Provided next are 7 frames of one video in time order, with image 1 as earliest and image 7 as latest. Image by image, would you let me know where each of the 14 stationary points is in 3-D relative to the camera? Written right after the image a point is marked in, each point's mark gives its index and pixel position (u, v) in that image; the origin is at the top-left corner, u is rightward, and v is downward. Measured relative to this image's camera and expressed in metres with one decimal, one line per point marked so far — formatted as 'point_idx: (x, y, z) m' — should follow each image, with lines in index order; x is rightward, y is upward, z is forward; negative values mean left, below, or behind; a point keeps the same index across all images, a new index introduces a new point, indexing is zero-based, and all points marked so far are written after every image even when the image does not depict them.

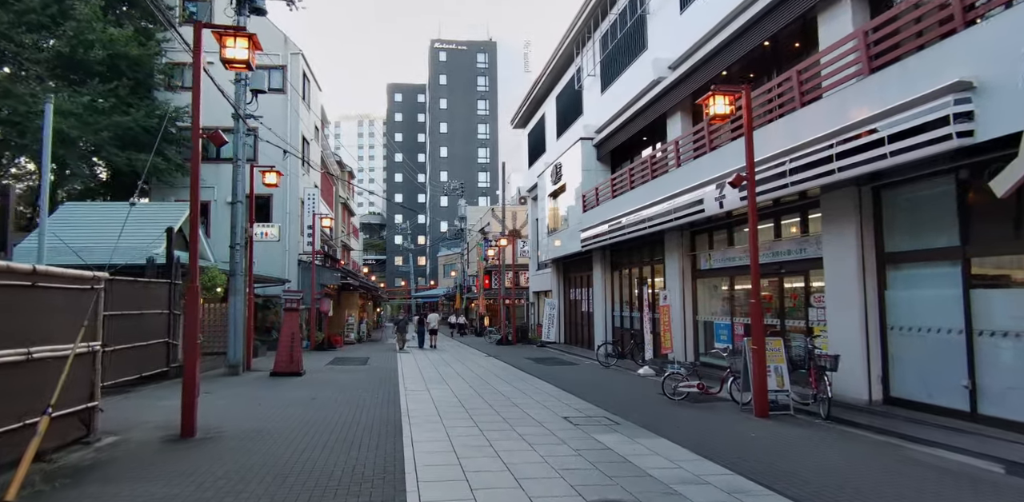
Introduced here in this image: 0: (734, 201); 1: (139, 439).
0: (+4.3, +1.0, +11.2) m
1: (-4.8, -2.4, +7.4) m
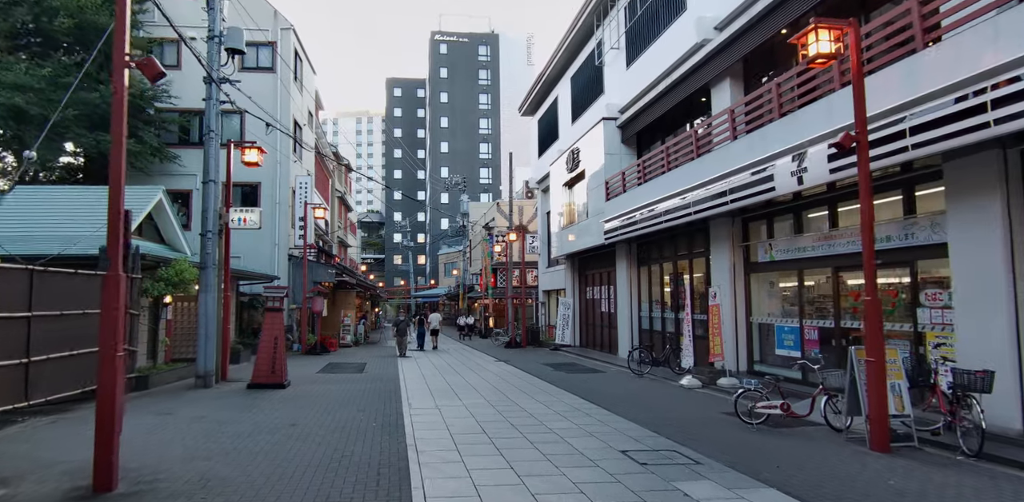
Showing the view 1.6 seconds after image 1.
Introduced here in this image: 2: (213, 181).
0: (+4.8, +1.2, +9.0) m
1: (-4.3, -2.2, +5.2) m
2: (-6.2, +1.5, +11.9) m
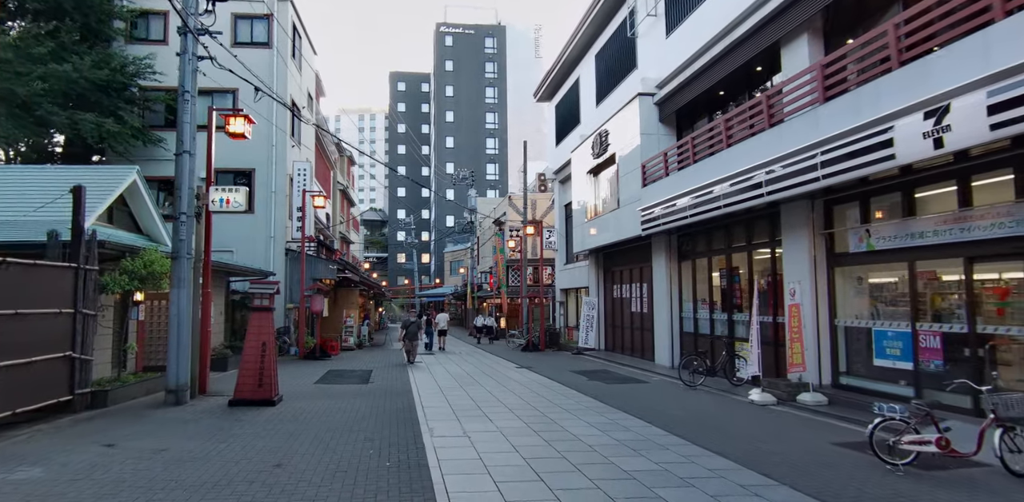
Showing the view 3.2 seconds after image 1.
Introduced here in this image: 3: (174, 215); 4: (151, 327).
0: (+5.5, +1.4, +6.8) m
1: (-3.7, -2.0, +3.1) m
2: (-5.6, +1.7, +9.8) m
3: (-5.7, +0.6, +9.7) m
4: (-7.6, -1.6, +12.0) m
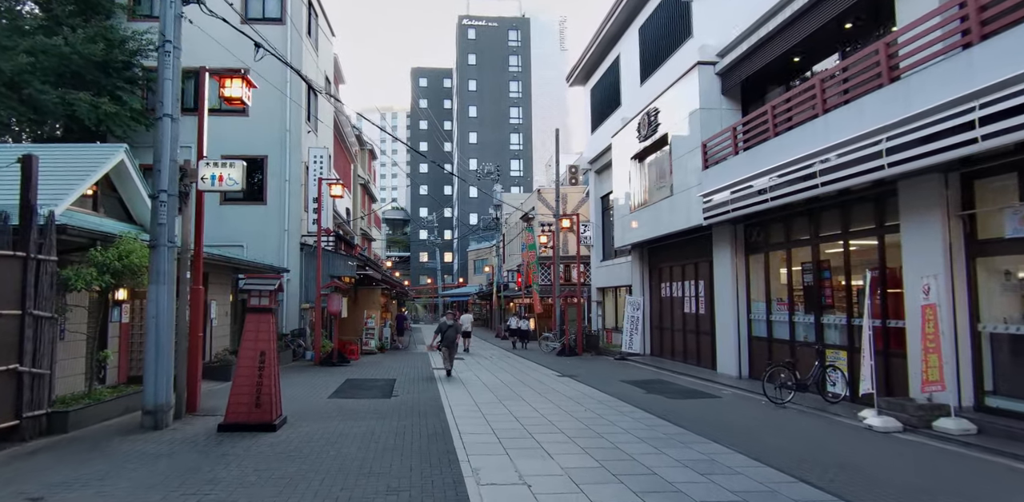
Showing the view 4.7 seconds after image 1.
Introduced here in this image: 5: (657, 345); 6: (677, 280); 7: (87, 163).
0: (+6.2, +1.6, +4.6) m
1: (-3.1, -1.8, +1.1) m
2: (-4.7, +1.9, +7.9) m
3: (-4.9, +0.8, +7.8) m
4: (-6.7, -1.4, +10.2) m
5: (+5.0, -3.2, +19.8) m
6: (+5.3, -0.9, +18.4) m
7: (-7.6, +1.6, +10.2) m
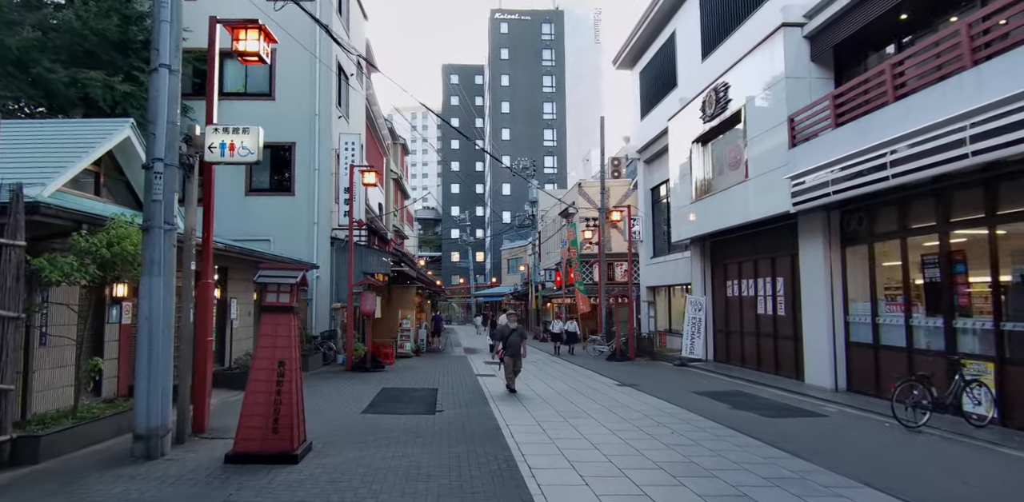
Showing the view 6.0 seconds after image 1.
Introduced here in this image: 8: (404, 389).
0: (+6.9, +1.8, +2.5) m
1: (-2.6, -1.6, -0.5) m
2: (-3.8, +2.1, +6.4) m
3: (-4.0, +1.0, +6.3) m
4: (-5.6, -1.3, +8.8) m
5: (+6.5, -3.1, +17.7) m
6: (+6.7, -0.8, +16.4) m
7: (-6.5, +1.7, +8.8) m
8: (-2.2, -2.8, +11.7) m
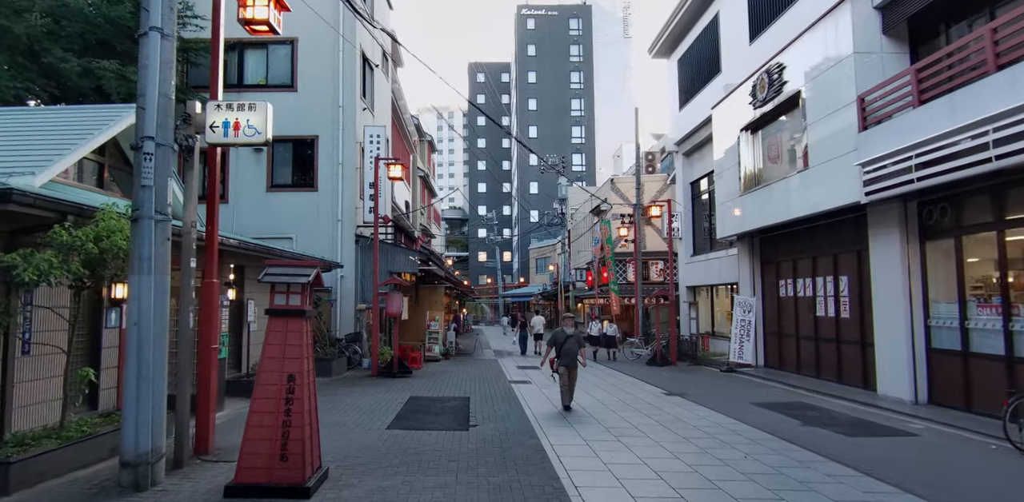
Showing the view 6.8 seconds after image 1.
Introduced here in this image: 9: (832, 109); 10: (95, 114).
0: (+7.2, +1.9, +1.1) m
1: (-2.4, -1.6, -1.4) m
2: (-3.4, +2.1, +5.5) m
3: (-3.6, +1.0, +5.4) m
4: (-5.1, -1.2, +8.0) m
5: (+7.5, -3.0, +16.4) m
6: (+7.6, -0.7, +15.0) m
7: (-6.0, +1.8, +8.0) m
8: (-1.5, -2.8, +10.7) m
9: (+7.0, +3.1, +12.6) m
10: (-6.2, +2.0, +8.5) m
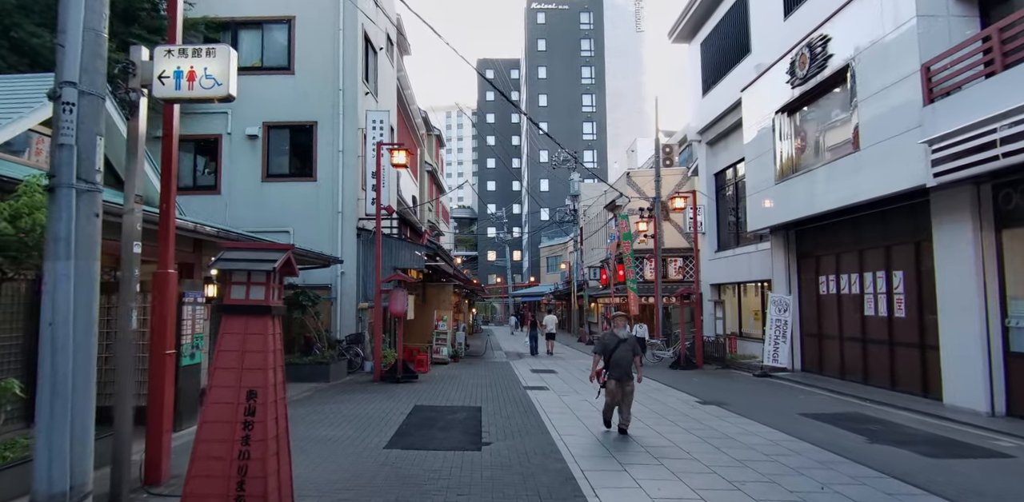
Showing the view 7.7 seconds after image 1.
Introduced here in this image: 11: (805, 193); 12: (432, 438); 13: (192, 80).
0: (+7.3, +2.1, -0.3) m
1: (-2.3, -1.4, -2.7) m
2: (-3.2, +2.3, +4.3) m
3: (-3.4, +1.2, +4.2) m
4: (-4.8, -1.1, +6.8) m
5: (+7.9, -2.8, +15.0) m
6: (+8.0, -0.5, +13.6) m
7: (-5.7, +1.9, +6.9) m
8: (-1.2, -2.6, +9.4) m
9: (+7.3, +3.3, +11.2) m
10: (-6.0, +2.2, +7.3) m
11: (+7.2, +1.4, +13.9) m
12: (-1.0, -2.4, +7.4) m
13: (-2.7, +1.4, +4.8) m
